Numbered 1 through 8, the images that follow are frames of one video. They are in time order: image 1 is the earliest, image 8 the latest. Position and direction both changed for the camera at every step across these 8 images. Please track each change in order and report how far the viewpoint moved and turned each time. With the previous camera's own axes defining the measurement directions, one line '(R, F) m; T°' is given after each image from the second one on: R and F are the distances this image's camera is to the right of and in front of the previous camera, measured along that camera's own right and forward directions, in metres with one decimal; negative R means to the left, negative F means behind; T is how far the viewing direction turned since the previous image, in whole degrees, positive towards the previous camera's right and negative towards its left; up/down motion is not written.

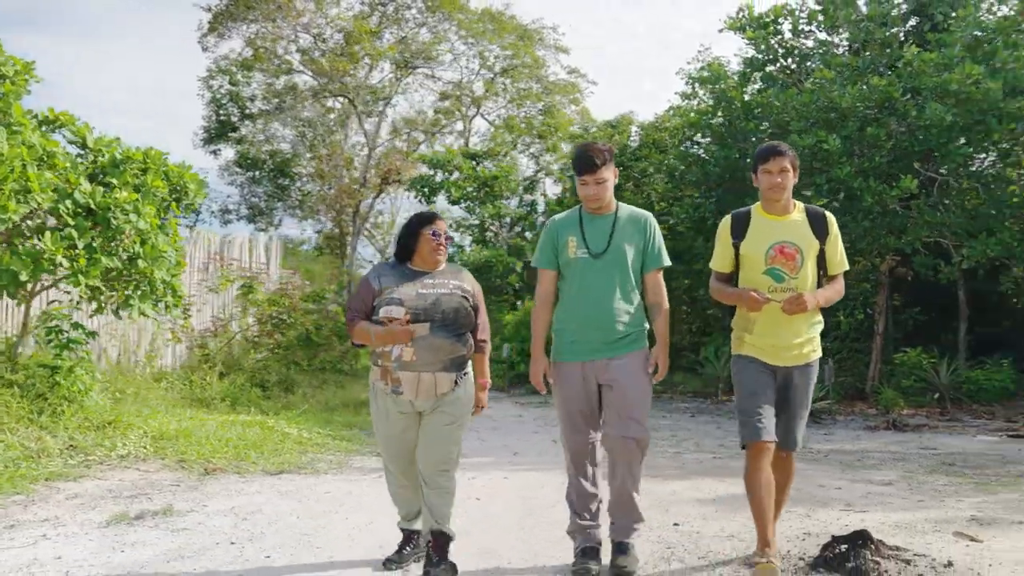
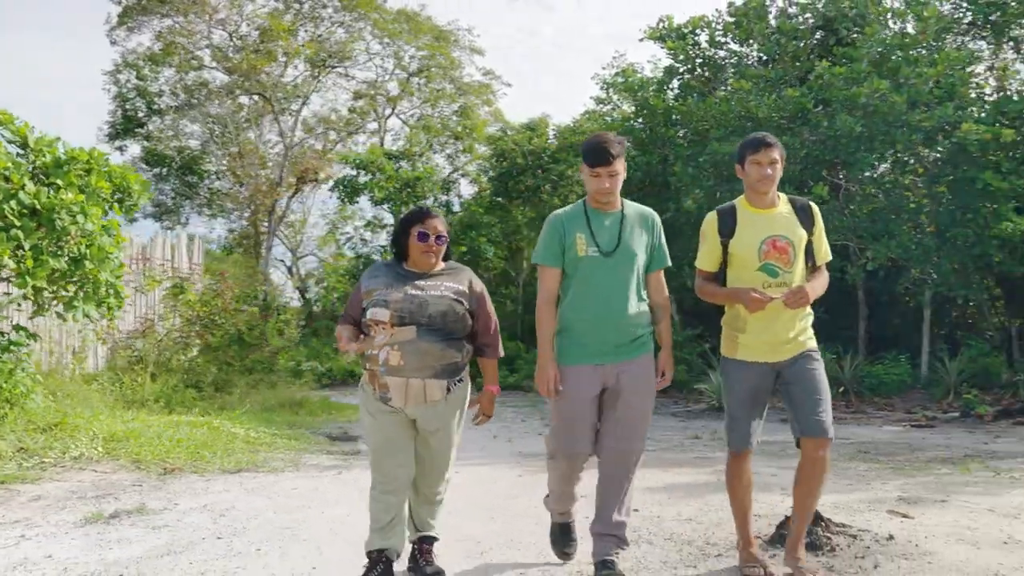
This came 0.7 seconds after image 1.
(-0.3, -0.2) m; +6°
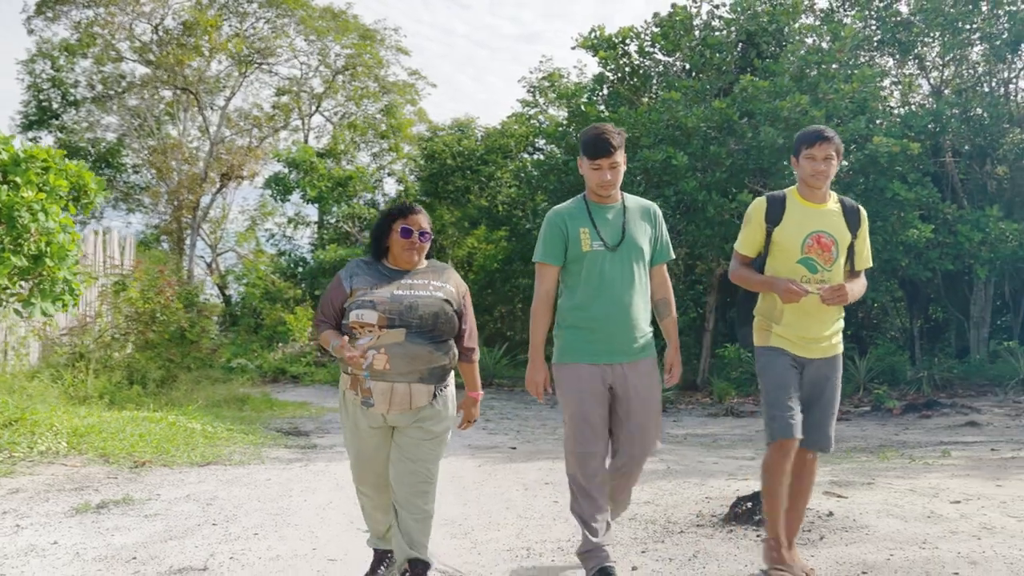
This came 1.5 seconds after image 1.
(-0.3, -0.3) m; +5°
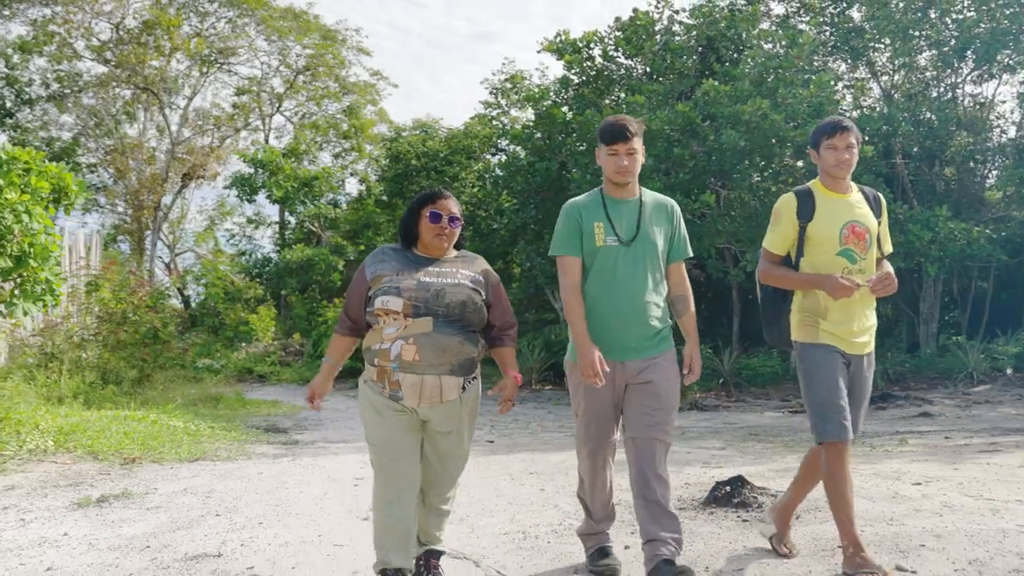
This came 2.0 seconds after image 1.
(-0.2, -0.2) m; +3°
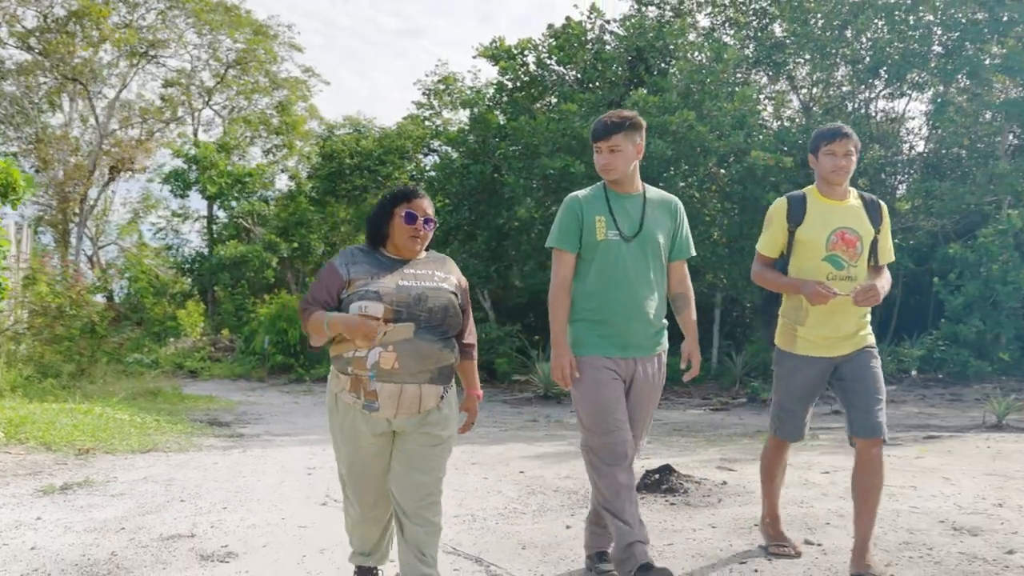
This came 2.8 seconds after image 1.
(-0.1, -0.4) m; +4°
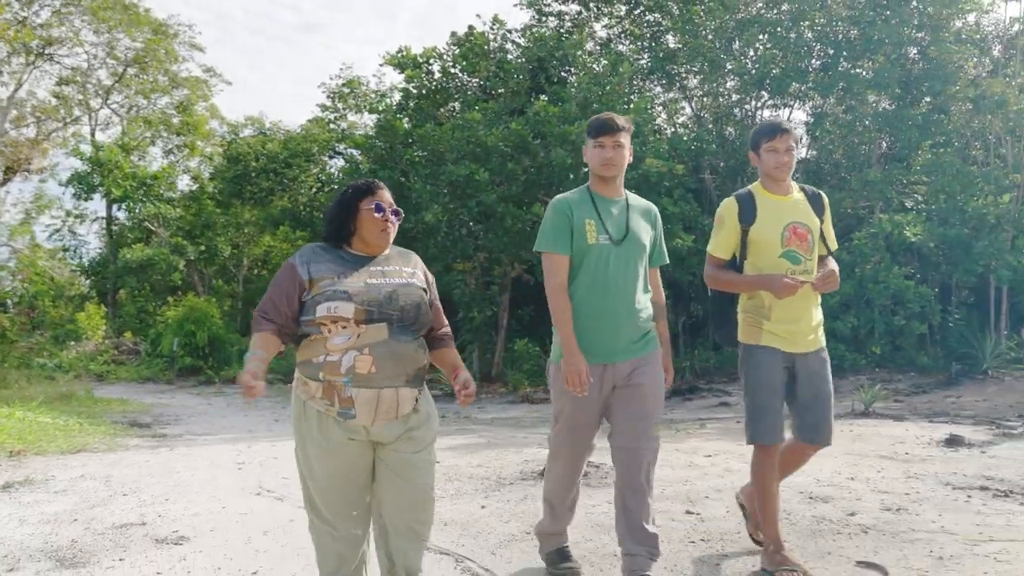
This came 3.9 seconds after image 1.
(-0.1, -0.6) m; +6°
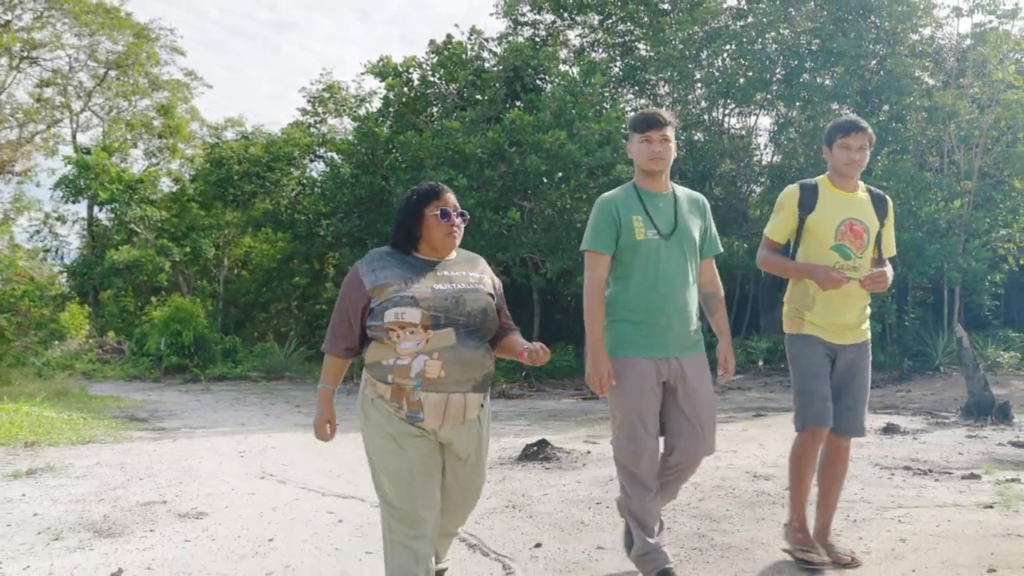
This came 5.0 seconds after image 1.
(0.0, -0.6) m; +1°
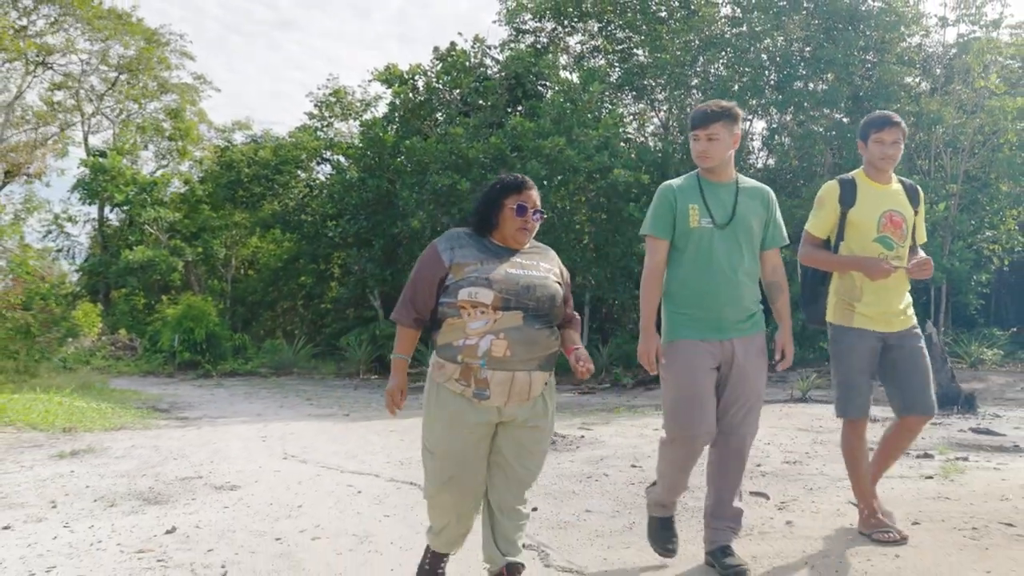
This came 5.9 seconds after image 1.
(0.0, -0.6) m; 0°
